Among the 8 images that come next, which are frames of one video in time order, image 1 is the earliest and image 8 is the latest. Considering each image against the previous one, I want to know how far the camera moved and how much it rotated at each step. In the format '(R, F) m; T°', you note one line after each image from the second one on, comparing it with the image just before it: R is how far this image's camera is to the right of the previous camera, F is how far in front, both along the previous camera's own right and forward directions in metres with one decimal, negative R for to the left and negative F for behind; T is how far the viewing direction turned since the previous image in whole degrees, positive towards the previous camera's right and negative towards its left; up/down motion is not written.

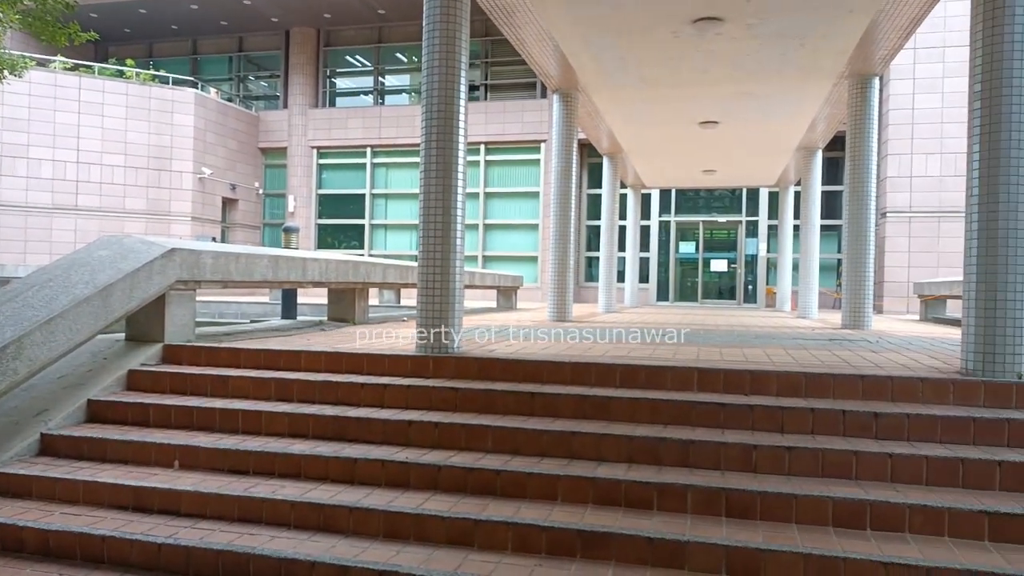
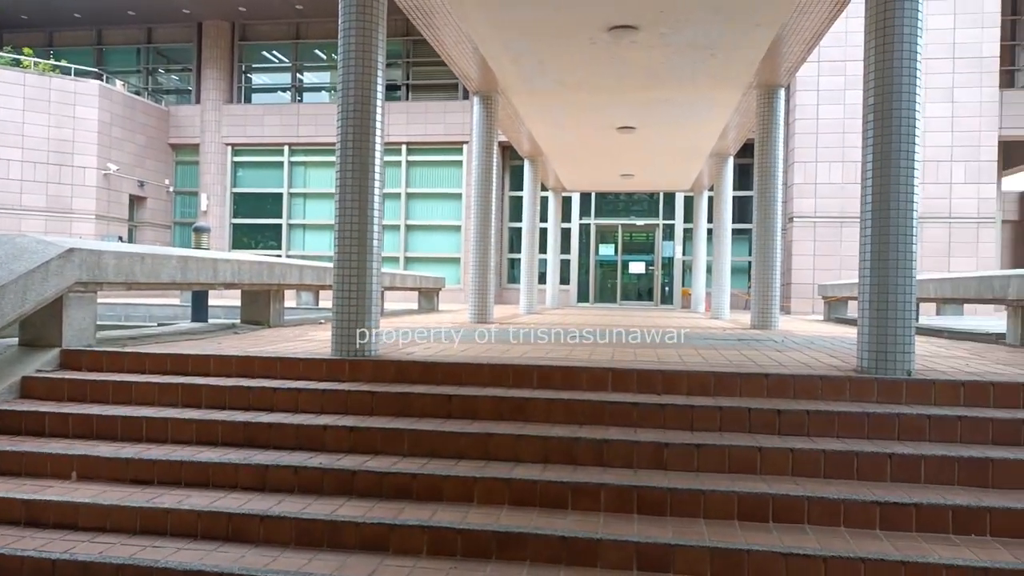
(+0.3, 0.0) m; +5°
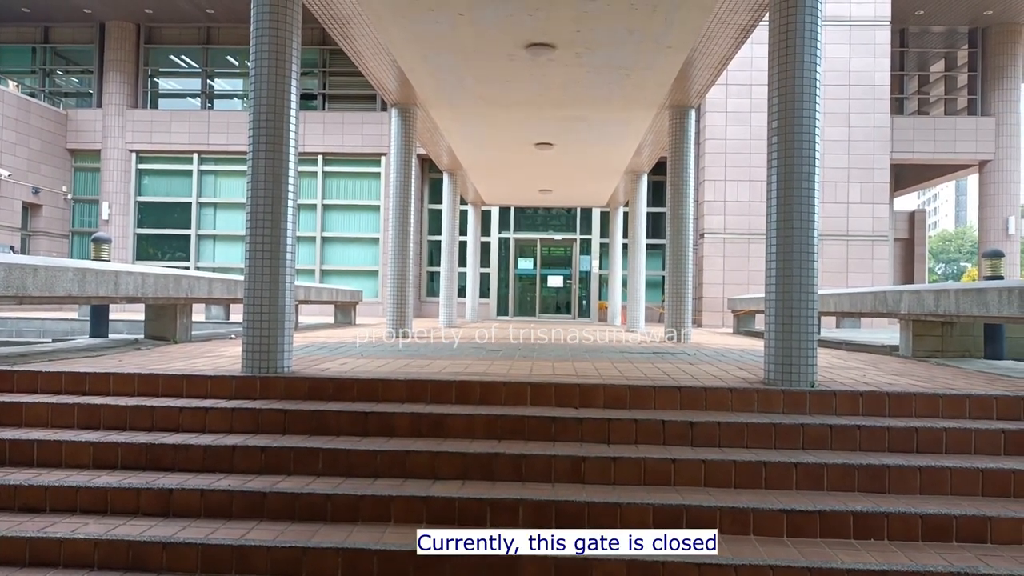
(+0.2, 0.0) m; +5°
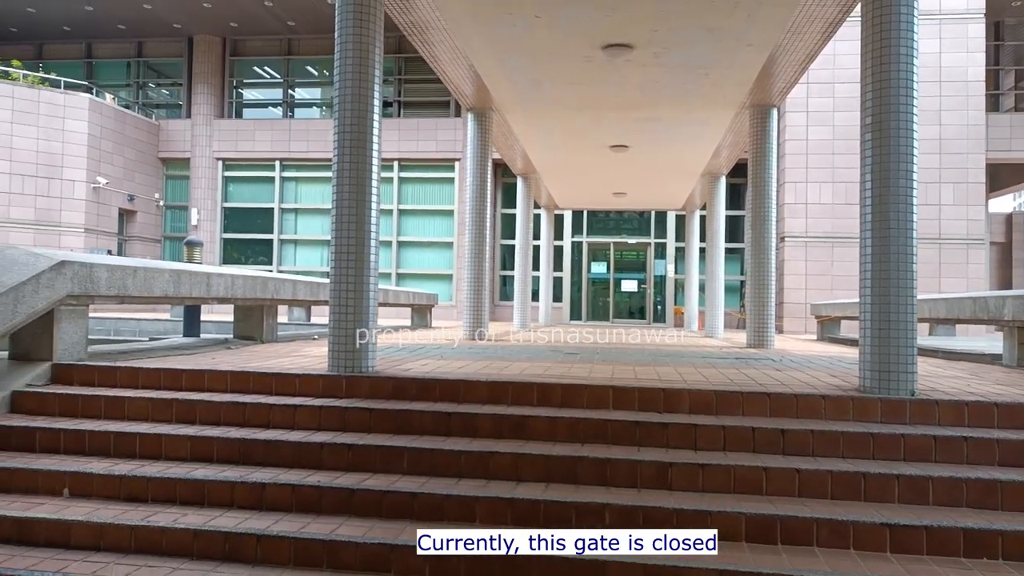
(-0.3, 0.0) m; -4°
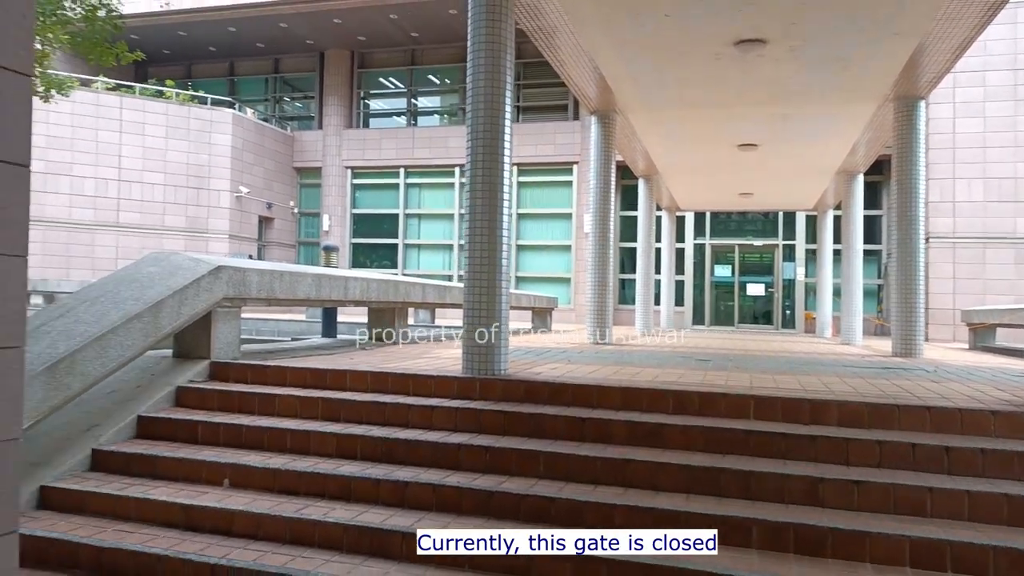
(-0.4, 0.0) m; -7°
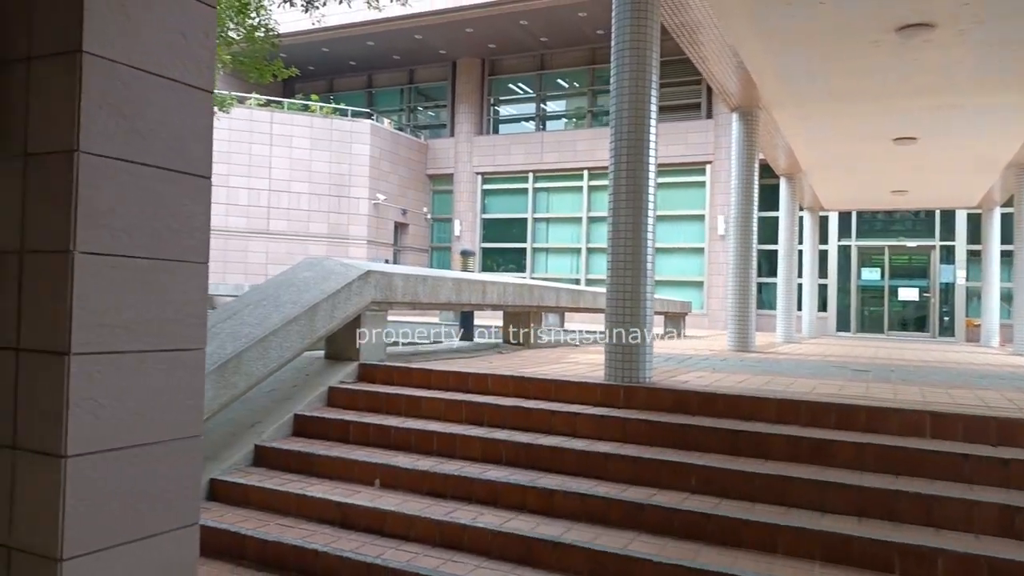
(-0.3, 0.0) m; -9°
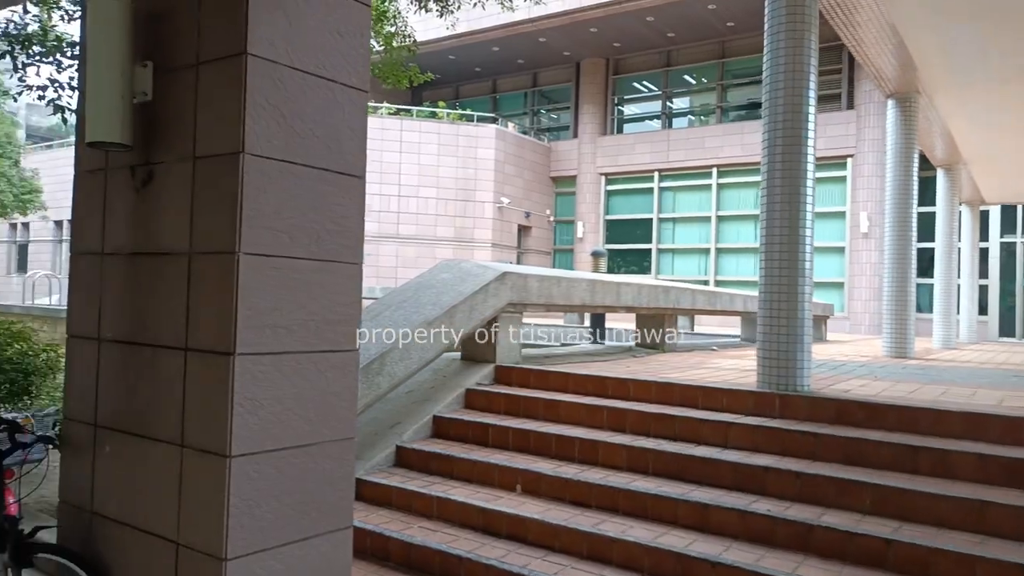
(-0.2, +0.2) m; -10°
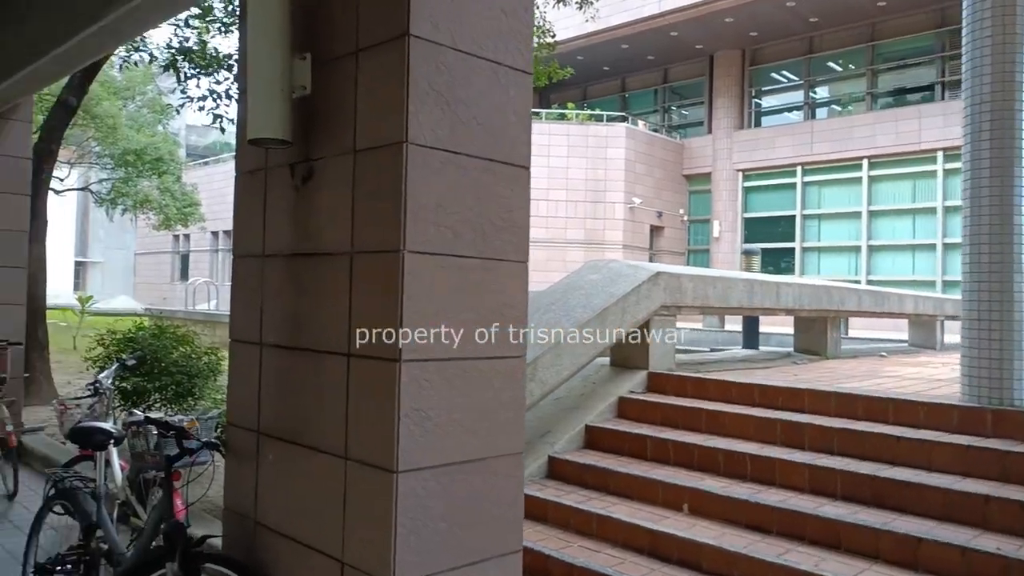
(-0.3, +0.3) m; -10°
